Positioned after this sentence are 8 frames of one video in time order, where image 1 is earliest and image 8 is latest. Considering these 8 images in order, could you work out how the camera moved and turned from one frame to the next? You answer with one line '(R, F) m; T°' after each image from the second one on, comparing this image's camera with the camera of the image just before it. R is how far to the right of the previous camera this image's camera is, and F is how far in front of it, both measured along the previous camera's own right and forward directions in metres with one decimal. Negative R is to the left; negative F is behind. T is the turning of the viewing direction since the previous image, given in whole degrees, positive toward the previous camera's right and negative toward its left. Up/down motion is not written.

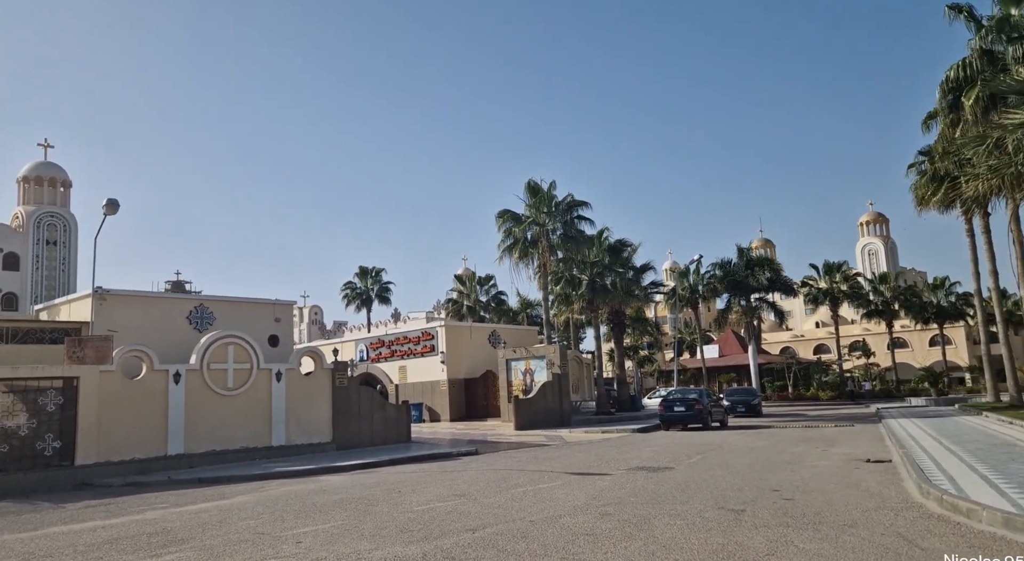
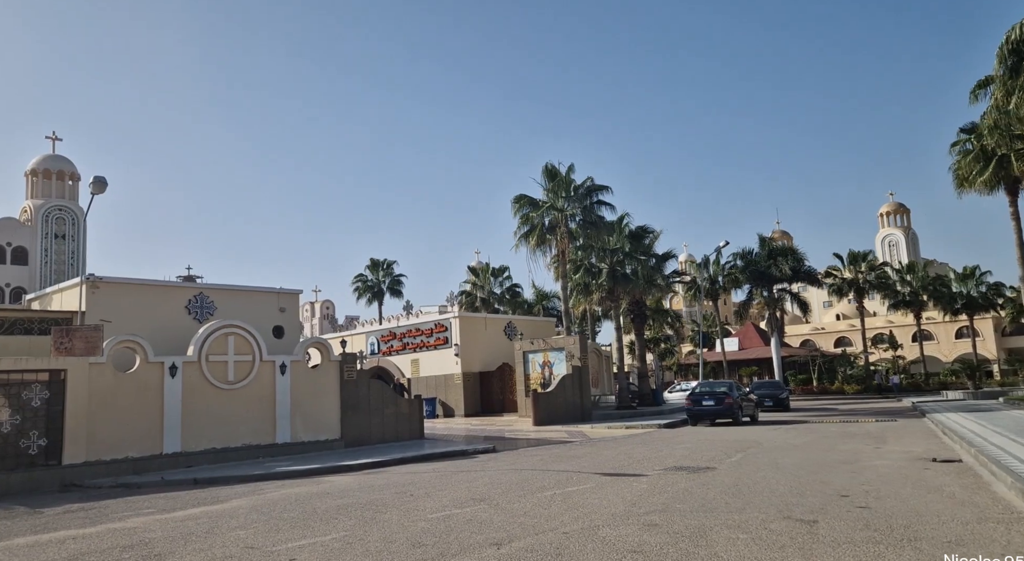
(-0.2, +1.5) m; -1°
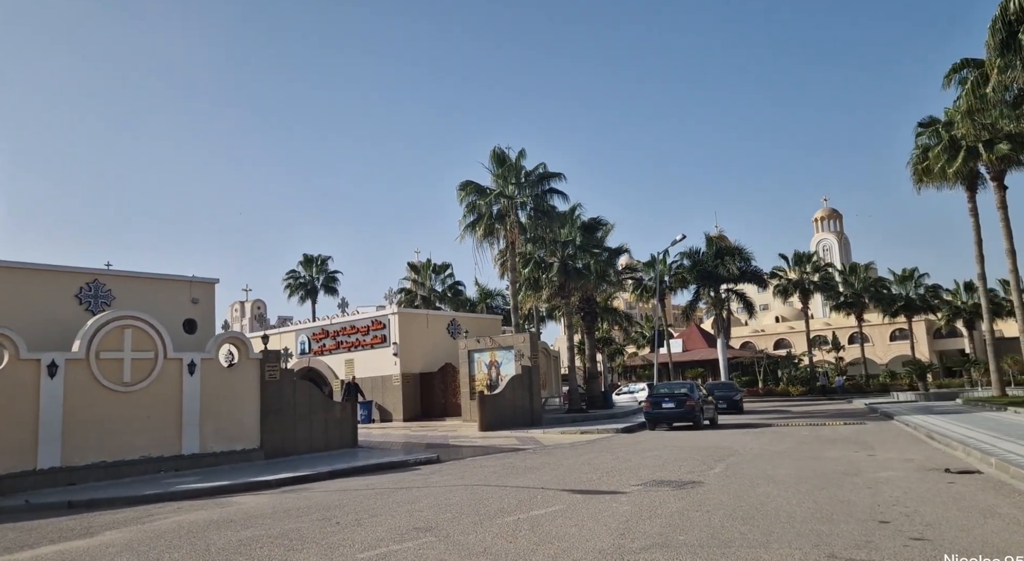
(-0.2, +2.3) m; +5°
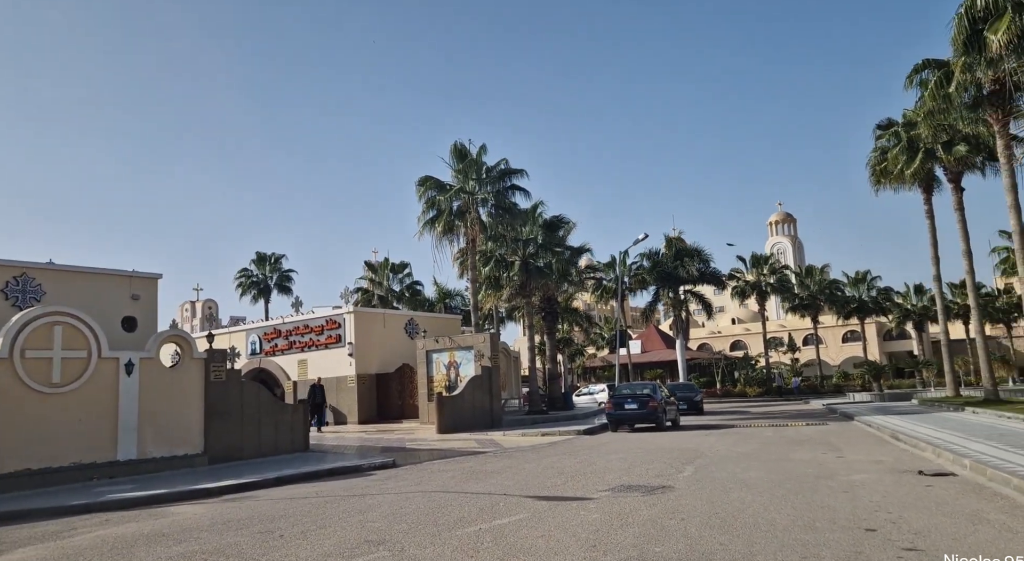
(0.0, +0.7) m; +3°
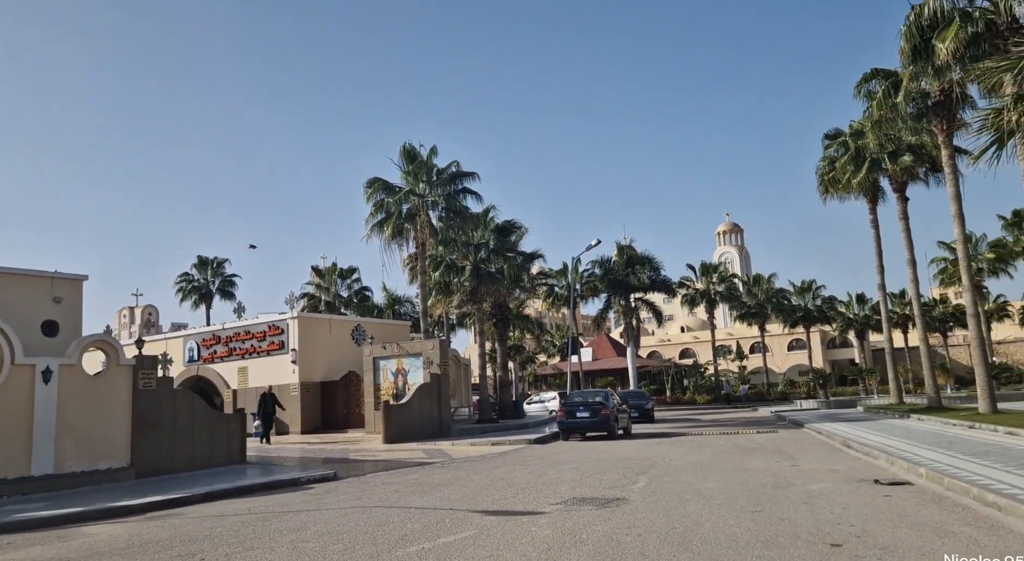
(0.0, +0.6) m; +4°
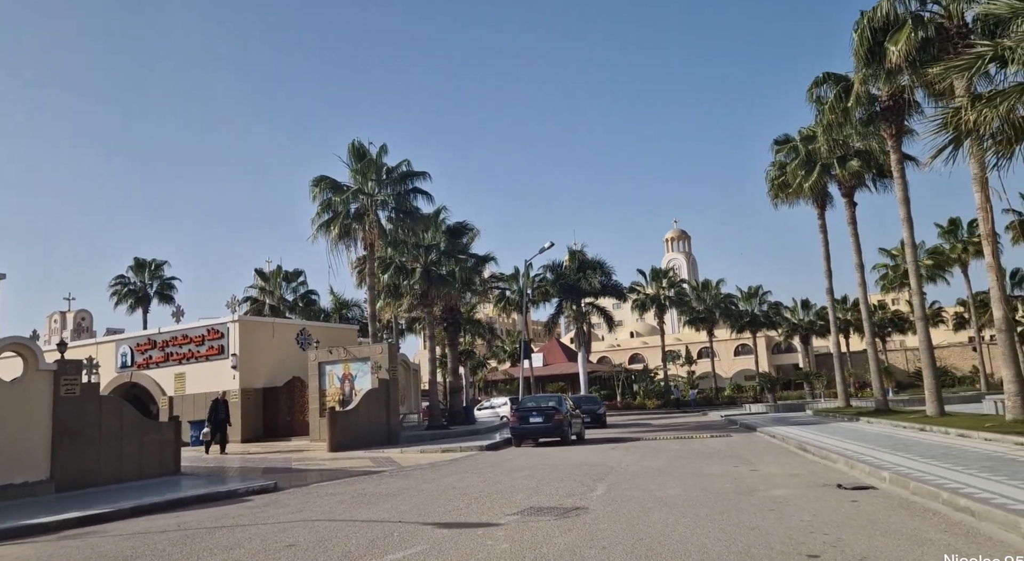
(-0.1, +0.6) m; +4°
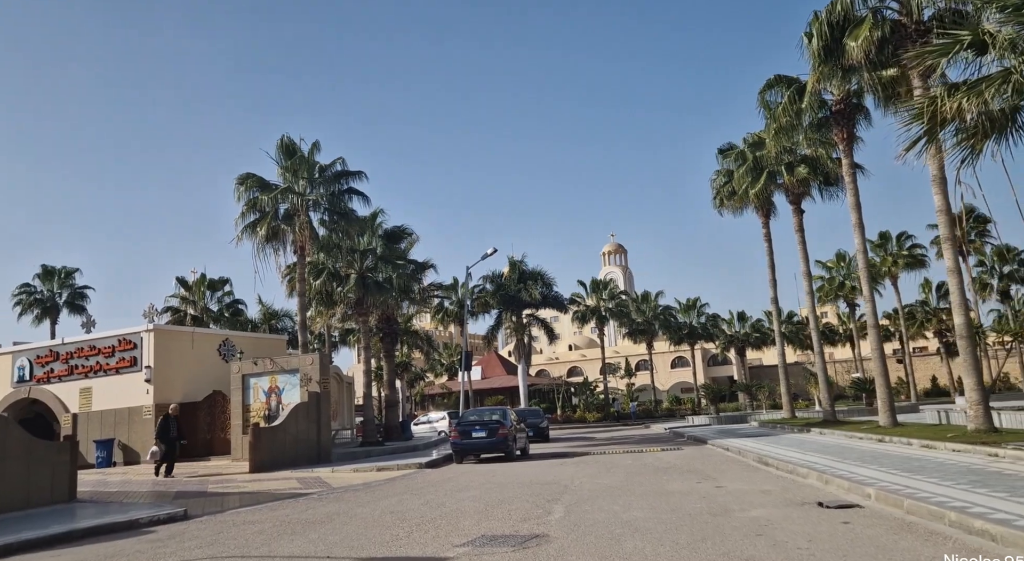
(-0.2, +1.3) m; +5°
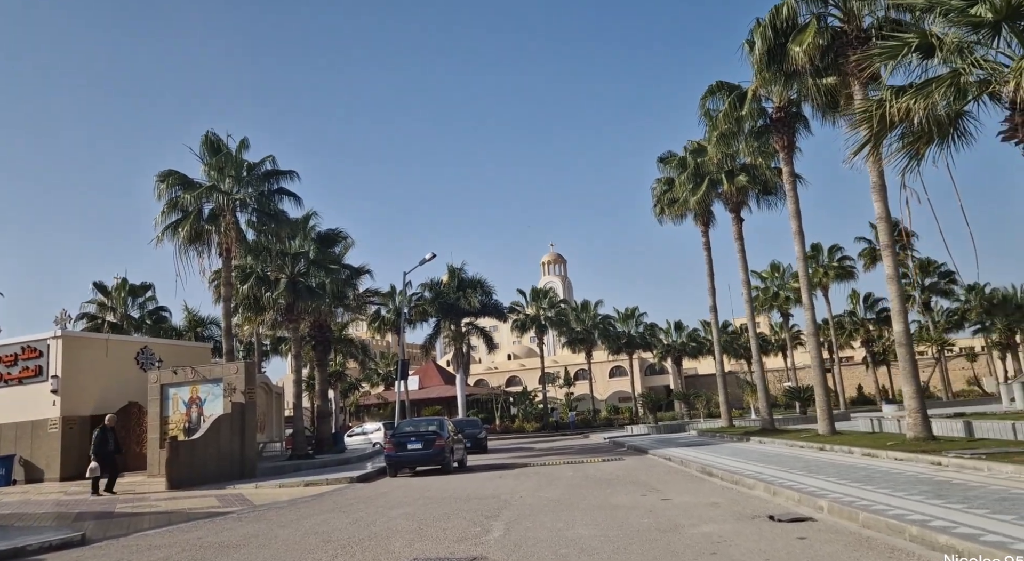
(0.0, +0.7) m; +5°
